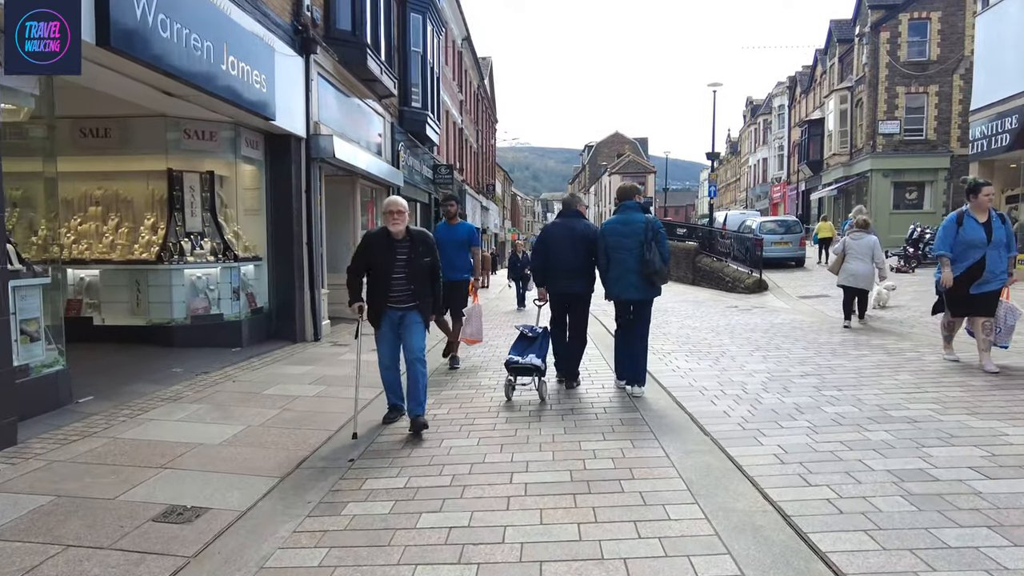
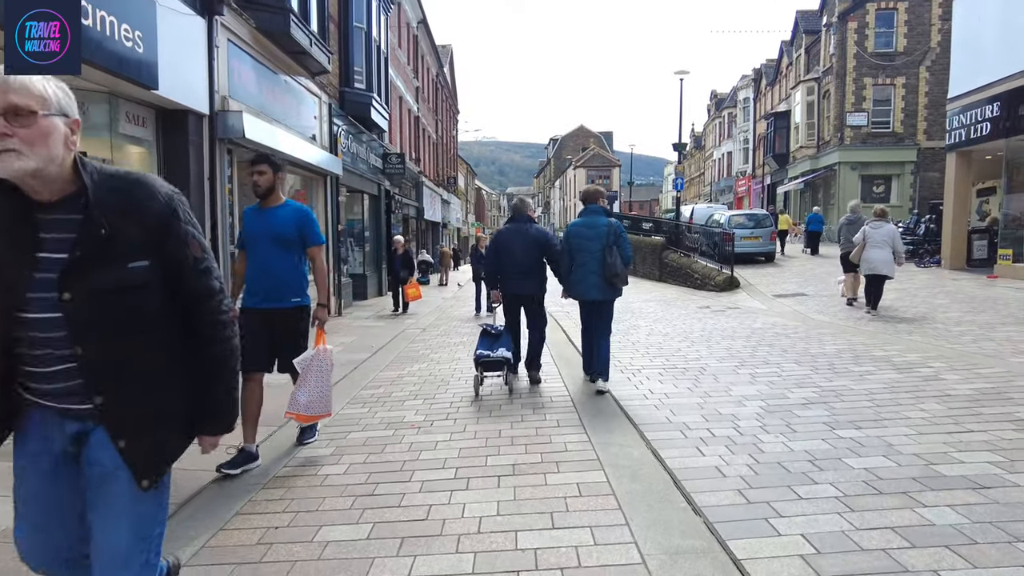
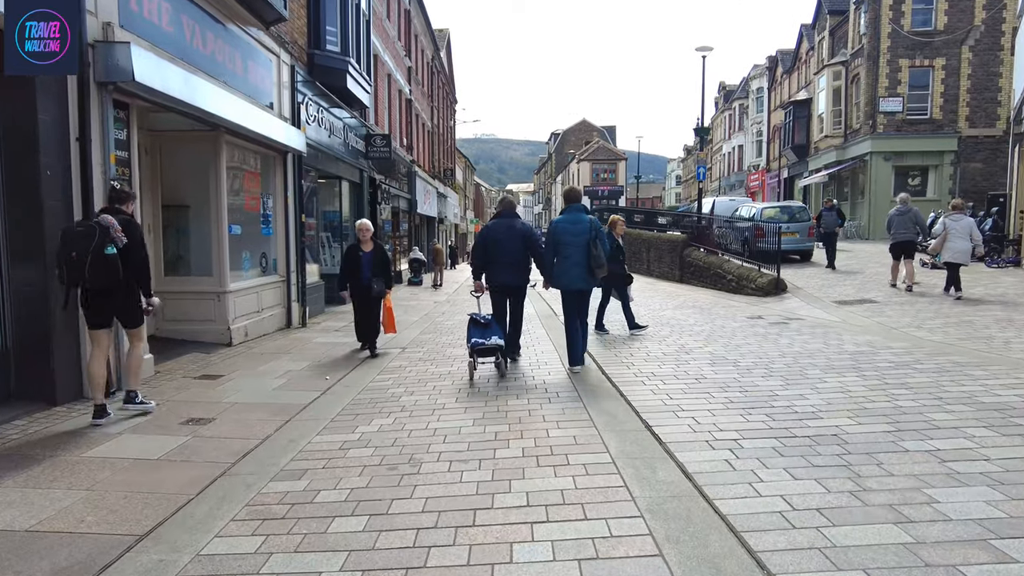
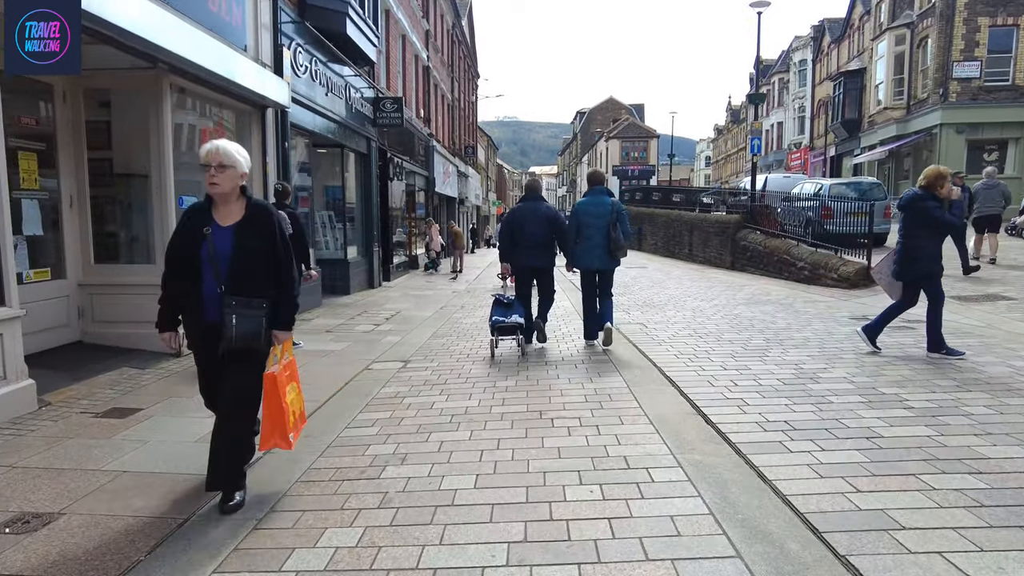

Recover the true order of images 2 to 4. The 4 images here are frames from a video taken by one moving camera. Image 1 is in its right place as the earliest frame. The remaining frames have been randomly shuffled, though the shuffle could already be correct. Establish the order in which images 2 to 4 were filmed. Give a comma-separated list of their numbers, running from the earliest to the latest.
2, 3, 4
